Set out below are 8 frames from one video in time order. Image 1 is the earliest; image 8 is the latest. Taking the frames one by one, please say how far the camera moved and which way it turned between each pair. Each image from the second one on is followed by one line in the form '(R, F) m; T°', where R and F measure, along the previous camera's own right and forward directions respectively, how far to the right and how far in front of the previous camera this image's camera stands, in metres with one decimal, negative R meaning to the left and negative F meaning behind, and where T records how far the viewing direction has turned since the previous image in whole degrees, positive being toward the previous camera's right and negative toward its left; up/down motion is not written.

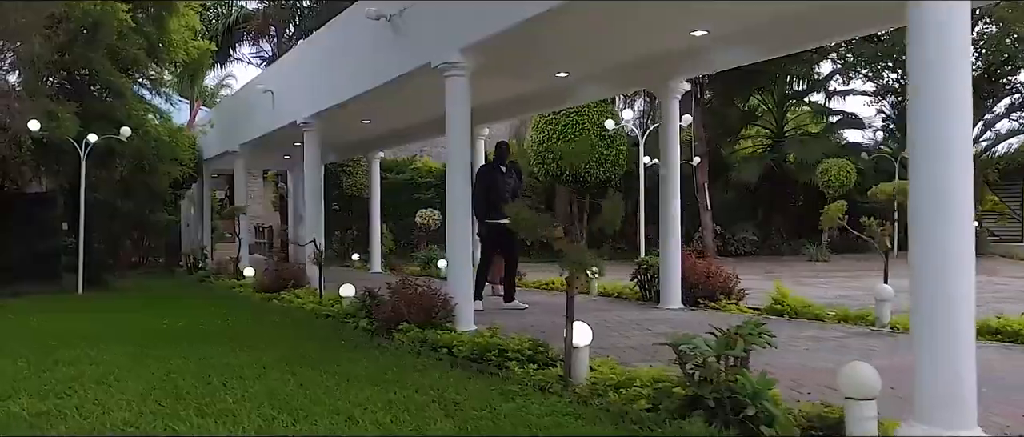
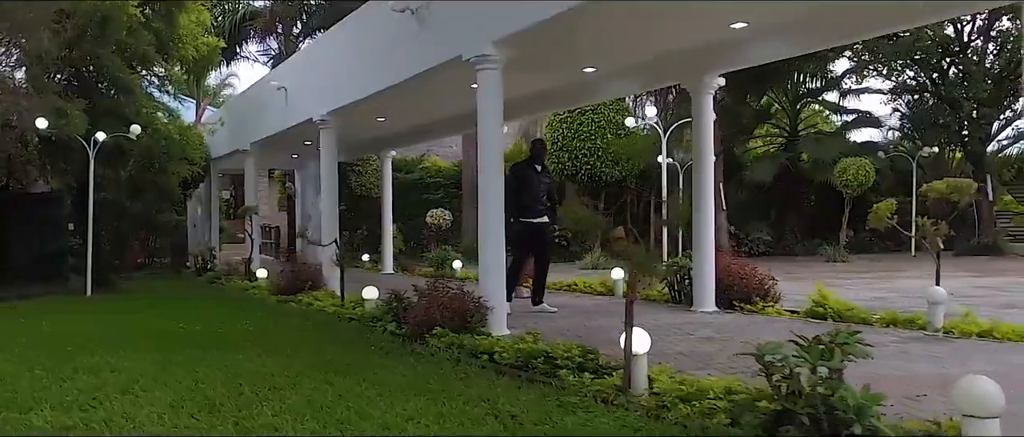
(-0.3, +0.3) m; 0°
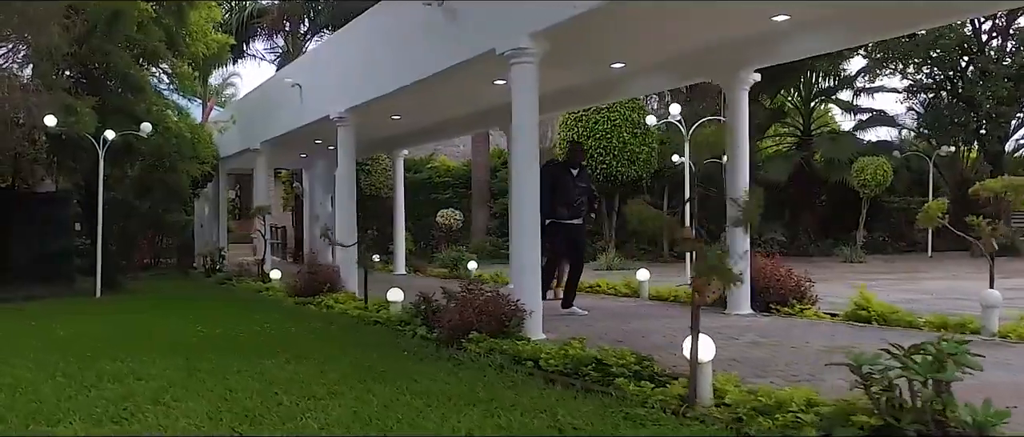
(-0.4, +0.3) m; 0°
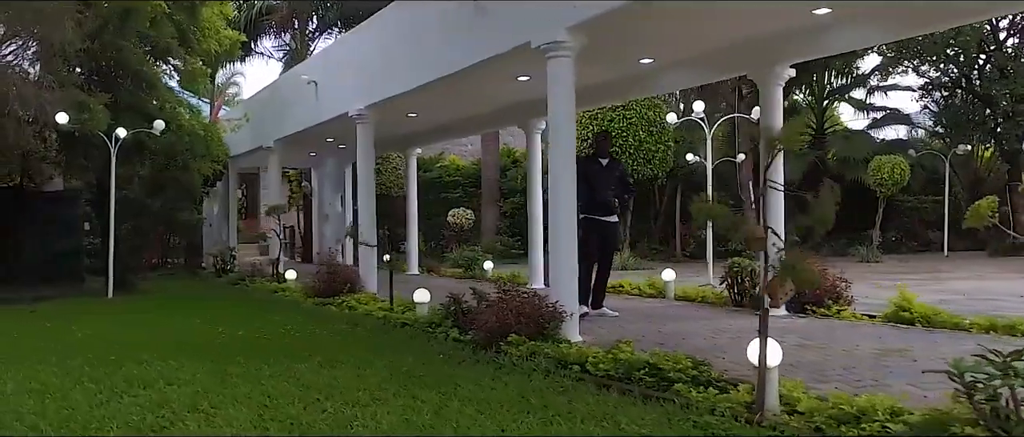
(-0.3, +0.2) m; 0°
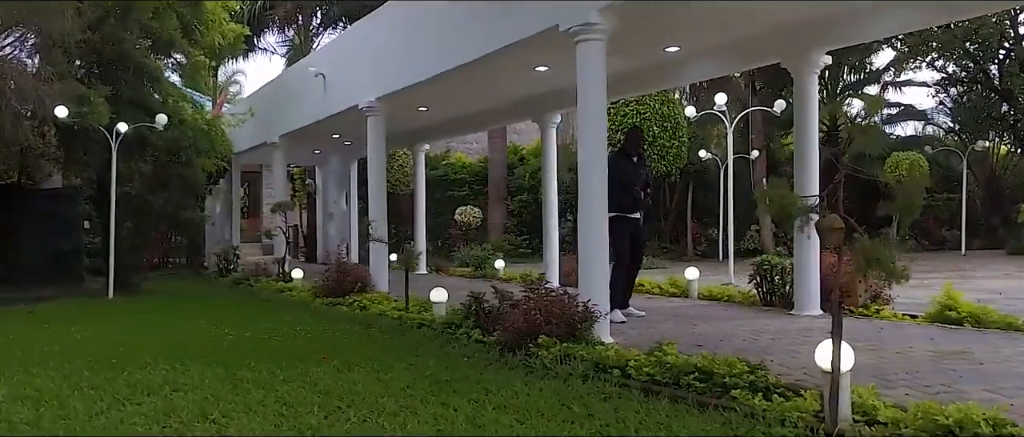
(-0.2, +0.4) m; 0°
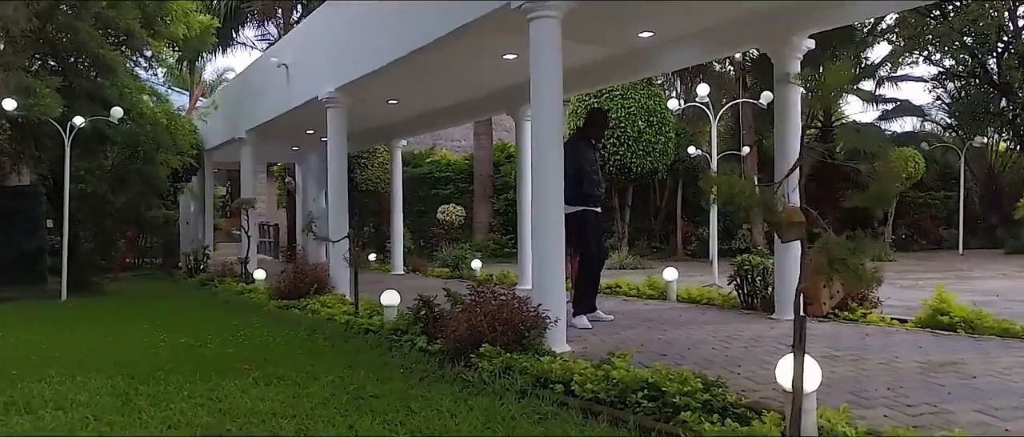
(+0.4, +0.6) m; 0°
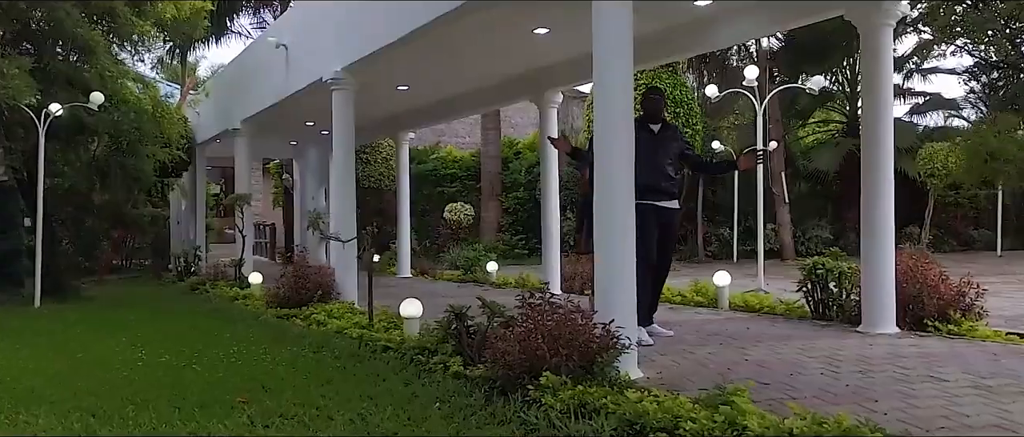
(-0.4, +1.1) m; 0°
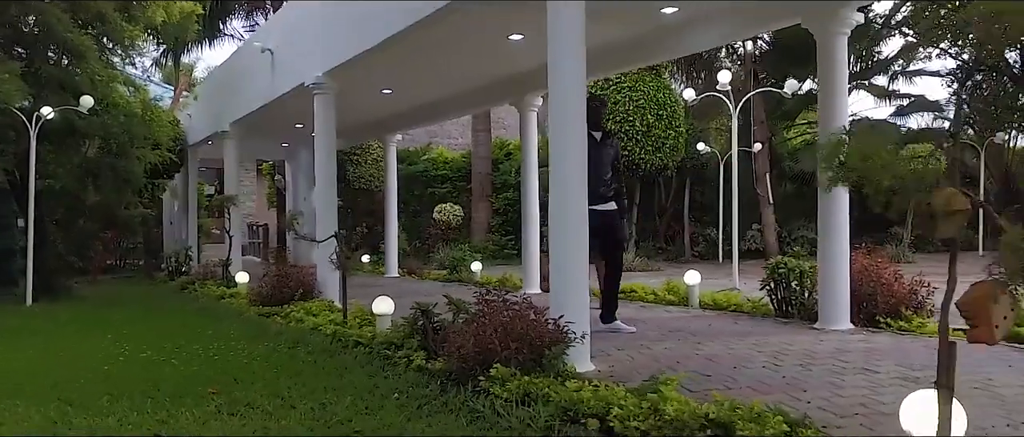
(+0.3, -0.2) m; 0°
